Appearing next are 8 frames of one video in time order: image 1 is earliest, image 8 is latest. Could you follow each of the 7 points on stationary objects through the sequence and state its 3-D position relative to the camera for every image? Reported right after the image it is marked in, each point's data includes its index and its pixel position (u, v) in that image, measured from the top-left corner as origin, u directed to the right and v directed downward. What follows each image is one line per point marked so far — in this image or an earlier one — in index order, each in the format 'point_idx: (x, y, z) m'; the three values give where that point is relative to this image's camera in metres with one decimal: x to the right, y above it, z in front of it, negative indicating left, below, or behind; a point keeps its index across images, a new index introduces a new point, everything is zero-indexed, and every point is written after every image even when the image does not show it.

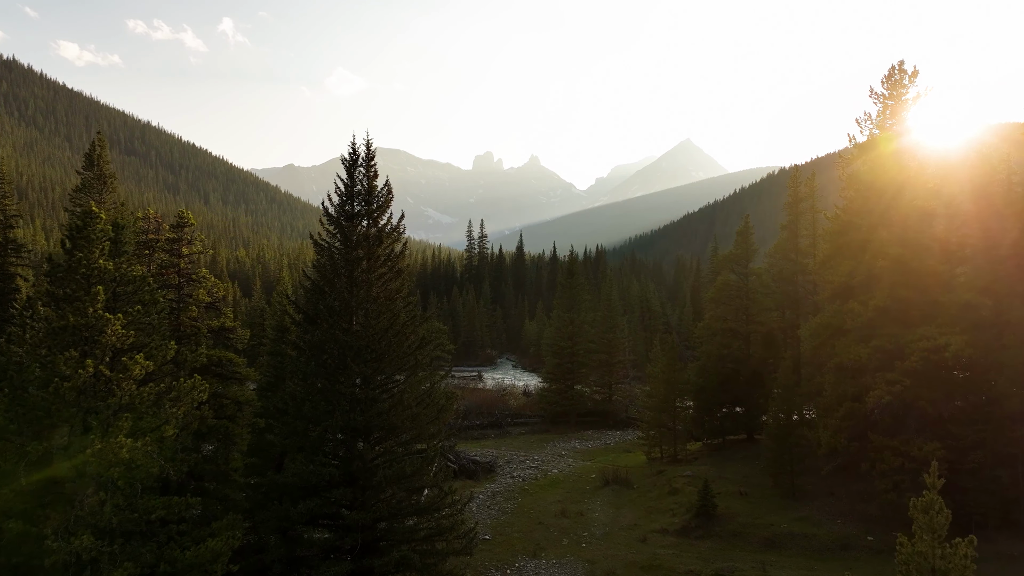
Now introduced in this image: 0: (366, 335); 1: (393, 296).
0: (-4.7, -1.5, +15.9) m
1: (-4.1, -0.3, +17.1) m
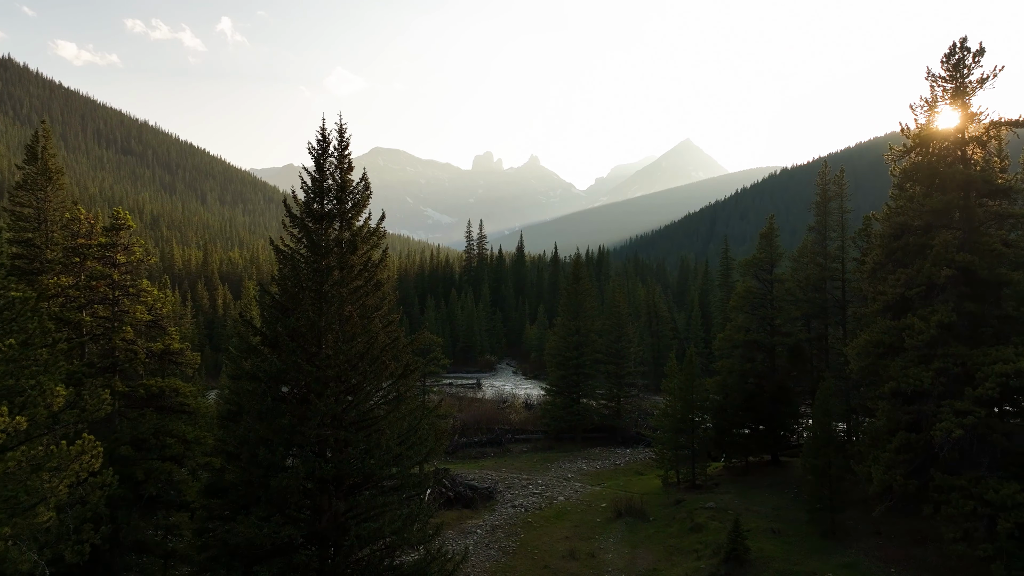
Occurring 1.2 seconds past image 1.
0: (-4.6, -1.9, +13.0) m
1: (-4.0, -0.7, +14.2) m
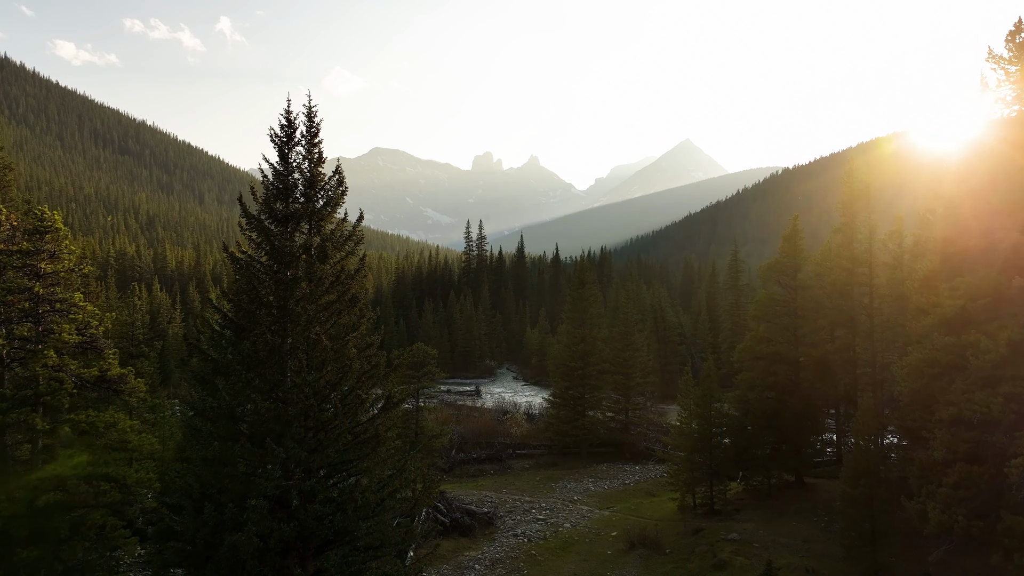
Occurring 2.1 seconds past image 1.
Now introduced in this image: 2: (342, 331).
0: (-4.5, -2.3, +10.6) m
1: (-3.9, -1.1, +11.8) m
2: (-4.0, -1.0, +11.7) m
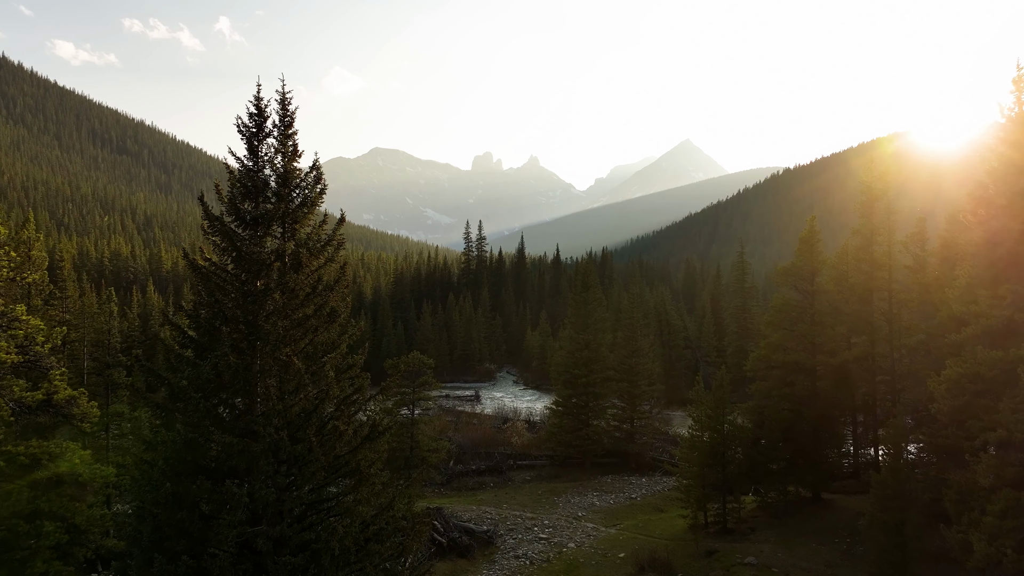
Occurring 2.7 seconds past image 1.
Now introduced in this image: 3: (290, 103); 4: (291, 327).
0: (-4.4, -2.5, +9.1) m
1: (-3.9, -1.3, +10.4) m
2: (-4.0, -1.3, +10.2) m
3: (-4.6, +3.9, +10.5) m
4: (-4.4, -0.8, +9.8) m
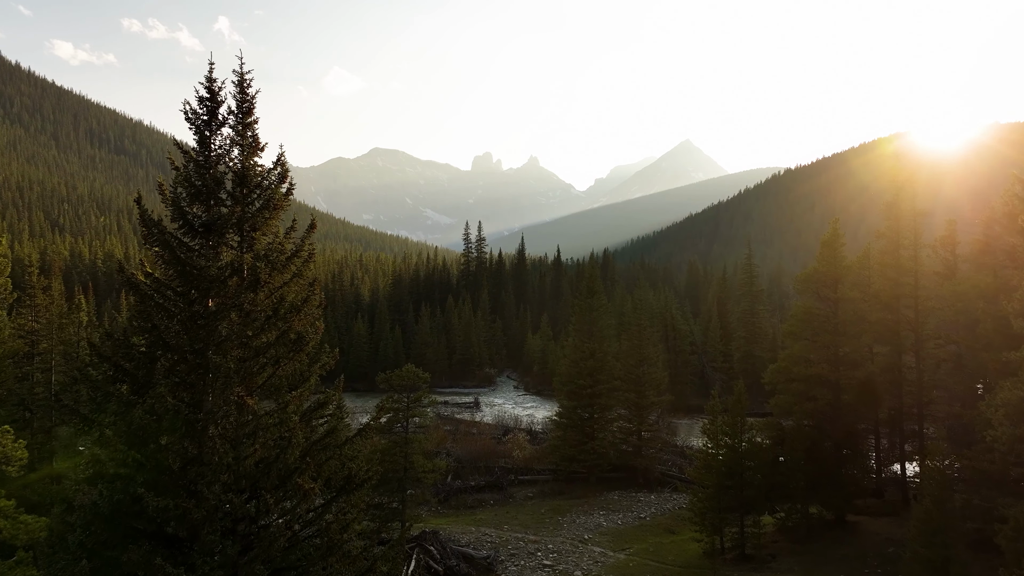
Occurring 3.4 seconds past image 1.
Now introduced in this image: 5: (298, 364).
0: (-4.3, -2.9, +7.4) m
1: (-3.8, -1.7, +8.6) m
2: (-3.9, -1.6, +8.5) m
3: (-4.6, +3.6, +8.7) m
4: (-4.3, -1.2, +8.1) m
5: (-3.7, -1.3, +8.6) m
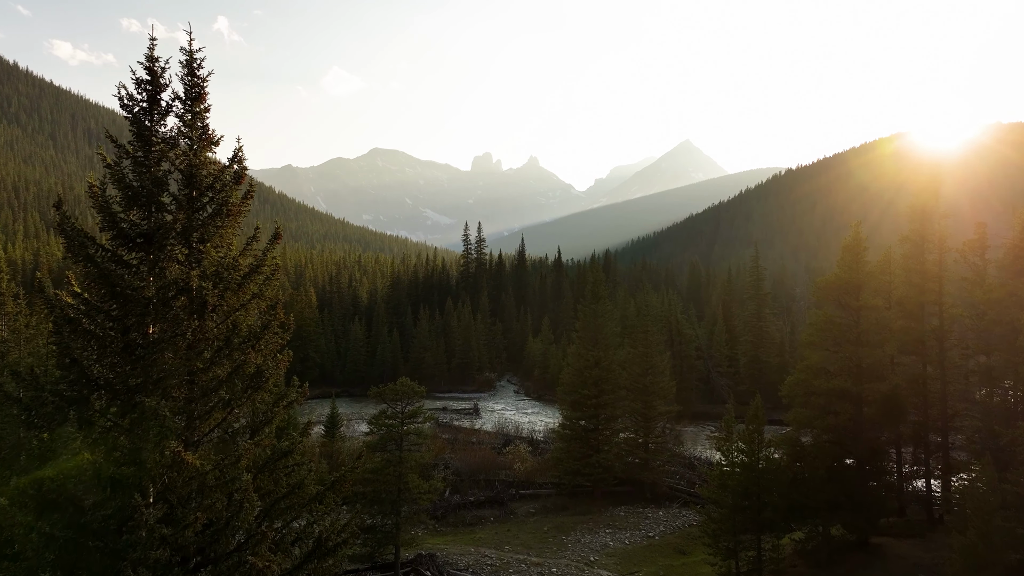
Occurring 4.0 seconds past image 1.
0: (-4.2, -3.2, +5.9) m
1: (-3.7, -2.0, +7.2) m
2: (-3.8, -1.9, +7.0) m
3: (-4.5, +3.3, +7.3) m
4: (-4.2, -1.5, +6.6) m
5: (-3.6, -1.7, +7.2) m
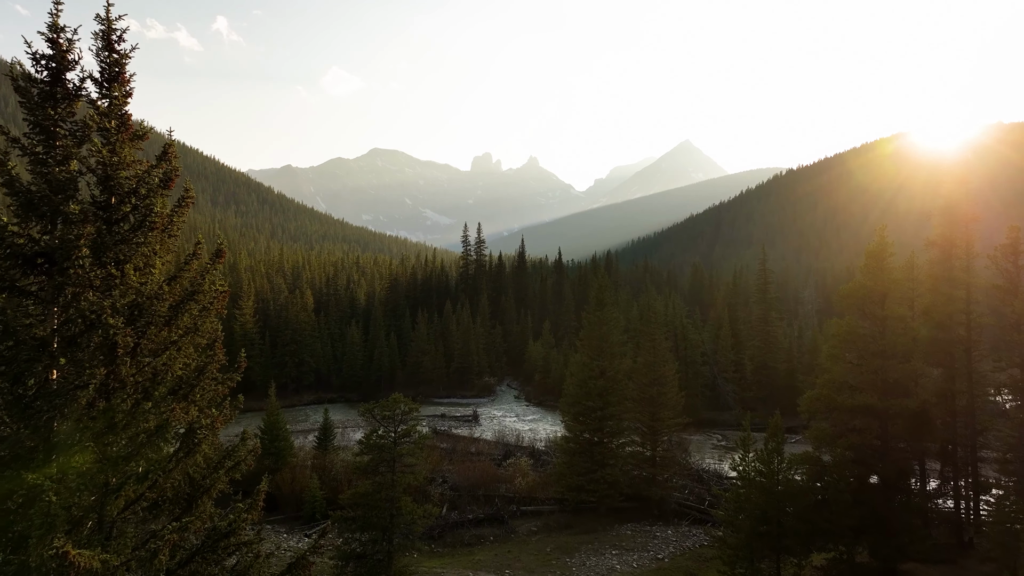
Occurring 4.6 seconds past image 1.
0: (-4.2, -3.6, +4.5) m
1: (-3.7, -2.4, +5.7) m
2: (-3.7, -2.3, +5.6) m
3: (-4.4, +2.9, +5.8) m
4: (-4.2, -1.8, +5.1) m
5: (-3.6, -2.0, +5.7) m
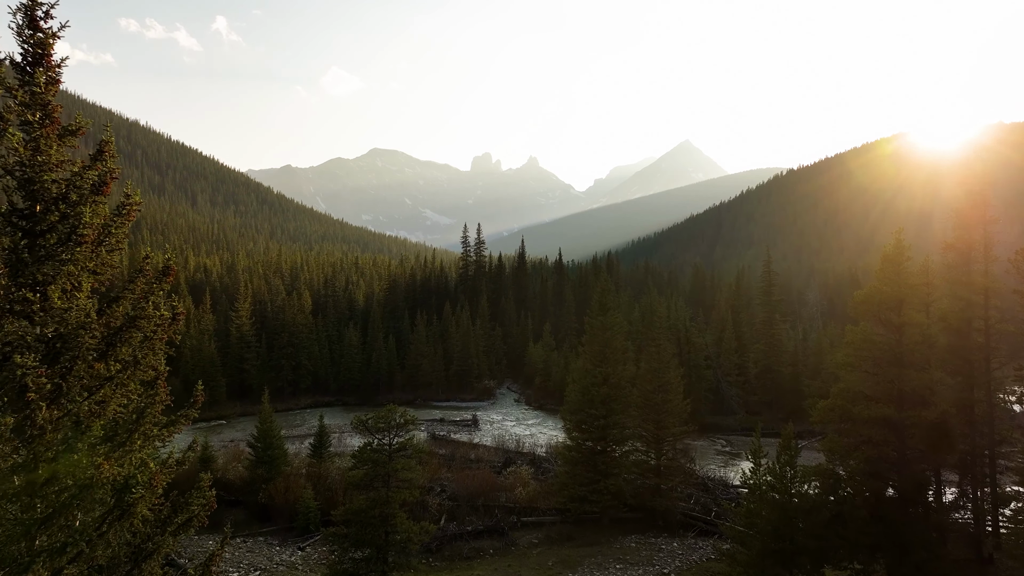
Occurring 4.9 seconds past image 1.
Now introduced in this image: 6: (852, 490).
0: (-4.2, -3.8, +3.6) m
1: (-3.6, -2.6, +4.8) m
2: (-3.7, -2.5, +4.7) m
3: (-4.4, +2.7, +4.9) m
4: (-4.1, -2.1, +4.2) m
5: (-3.6, -2.2, +4.8) m
6: (+13.6, -8.2, +20.0) m
